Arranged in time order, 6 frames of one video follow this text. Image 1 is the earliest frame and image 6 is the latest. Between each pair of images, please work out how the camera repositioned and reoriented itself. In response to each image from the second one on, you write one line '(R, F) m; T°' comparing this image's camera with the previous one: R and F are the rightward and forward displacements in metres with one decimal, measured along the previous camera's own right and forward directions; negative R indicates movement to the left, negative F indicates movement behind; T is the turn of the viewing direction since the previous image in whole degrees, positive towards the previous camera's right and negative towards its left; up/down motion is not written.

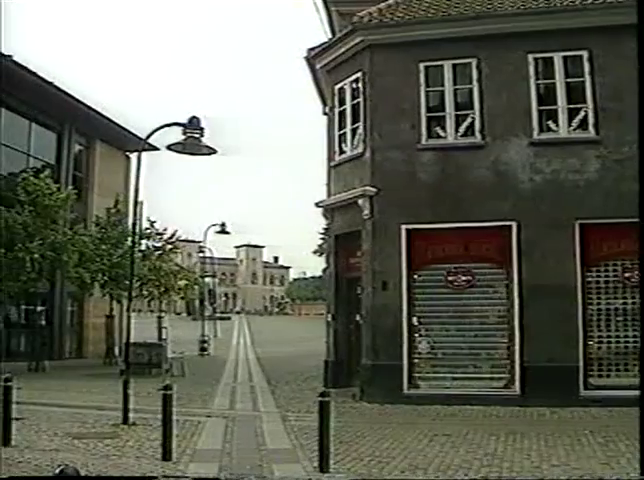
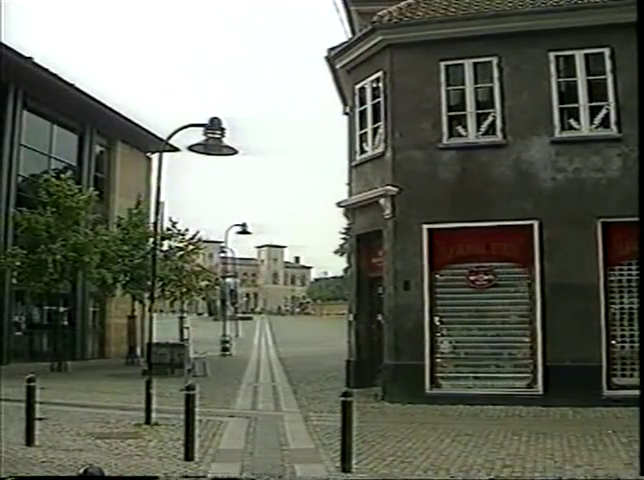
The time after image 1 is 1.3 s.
(0.0, 0.0) m; -1°
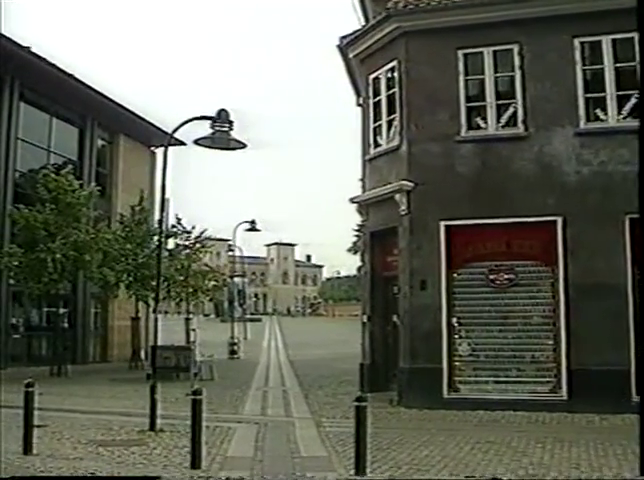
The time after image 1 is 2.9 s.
(0.0, +0.9) m; -1°
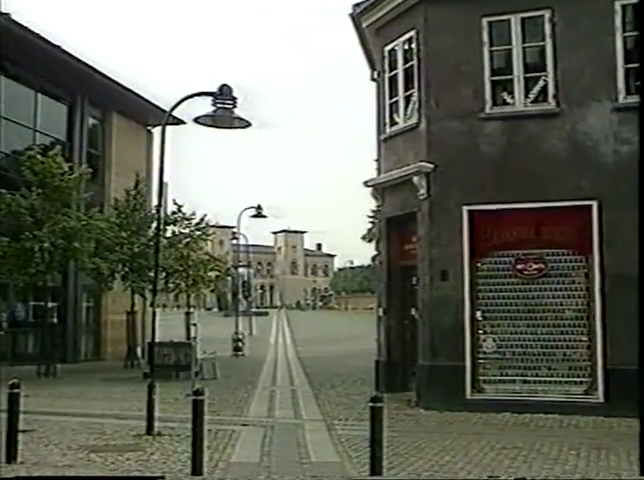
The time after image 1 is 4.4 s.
(0.0, +1.5) m; -1°
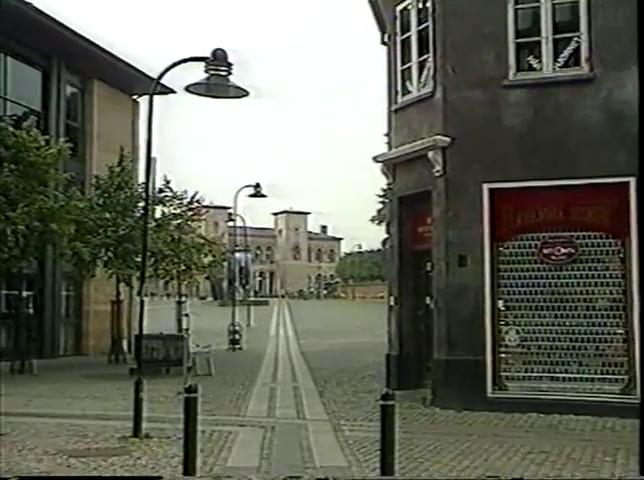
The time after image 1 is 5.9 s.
(0.0, +1.6) m; 0°
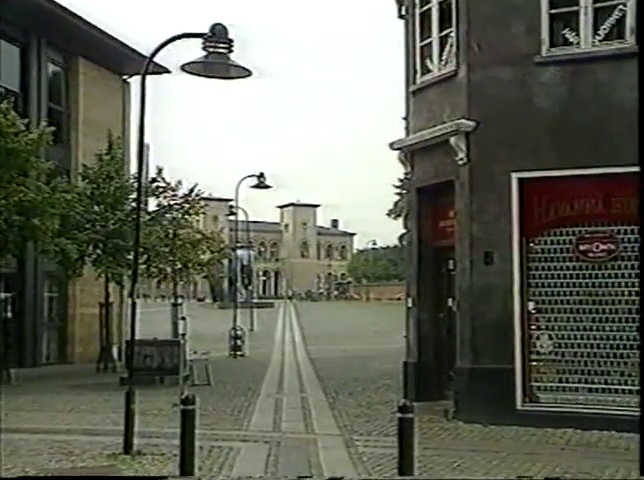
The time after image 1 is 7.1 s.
(+0.1, +1.5) m; -1°
